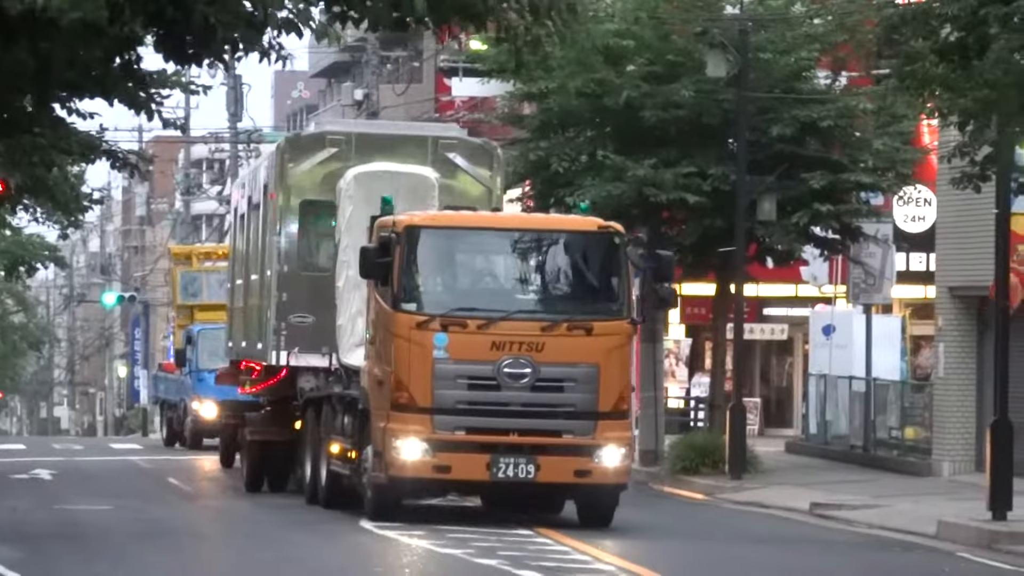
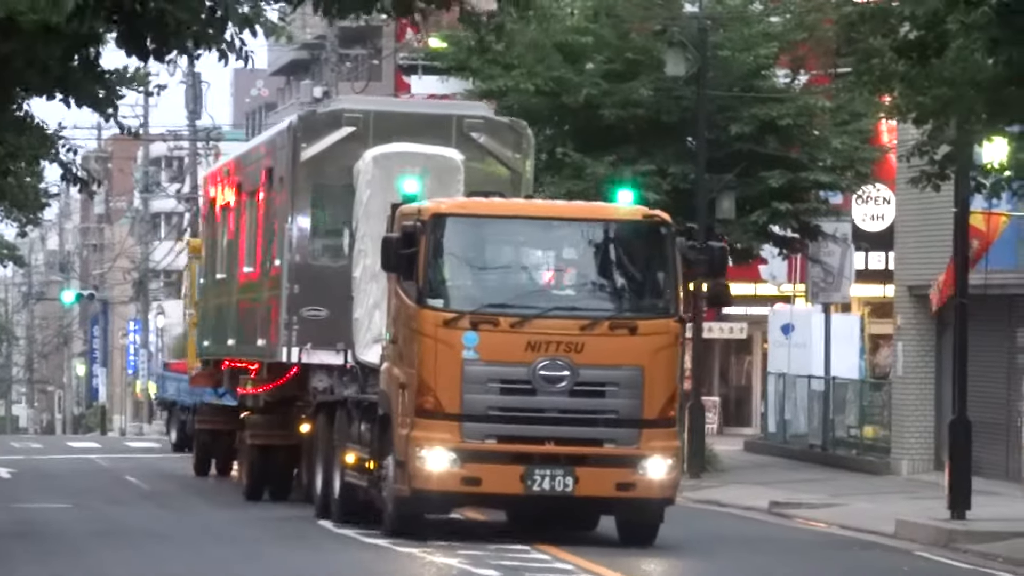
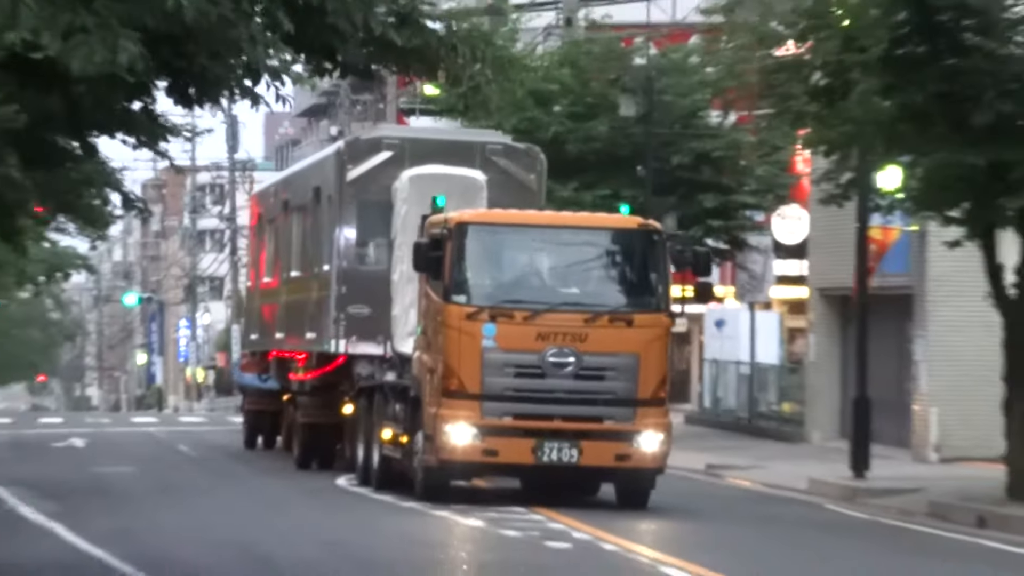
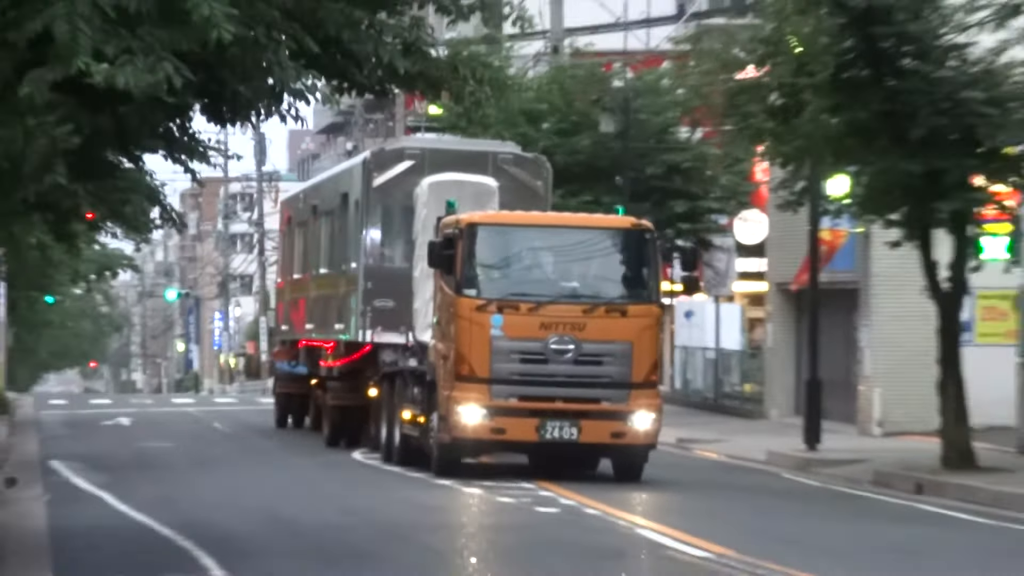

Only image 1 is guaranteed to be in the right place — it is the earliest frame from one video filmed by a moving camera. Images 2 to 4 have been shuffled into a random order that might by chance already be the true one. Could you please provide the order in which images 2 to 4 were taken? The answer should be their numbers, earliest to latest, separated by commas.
2, 3, 4
